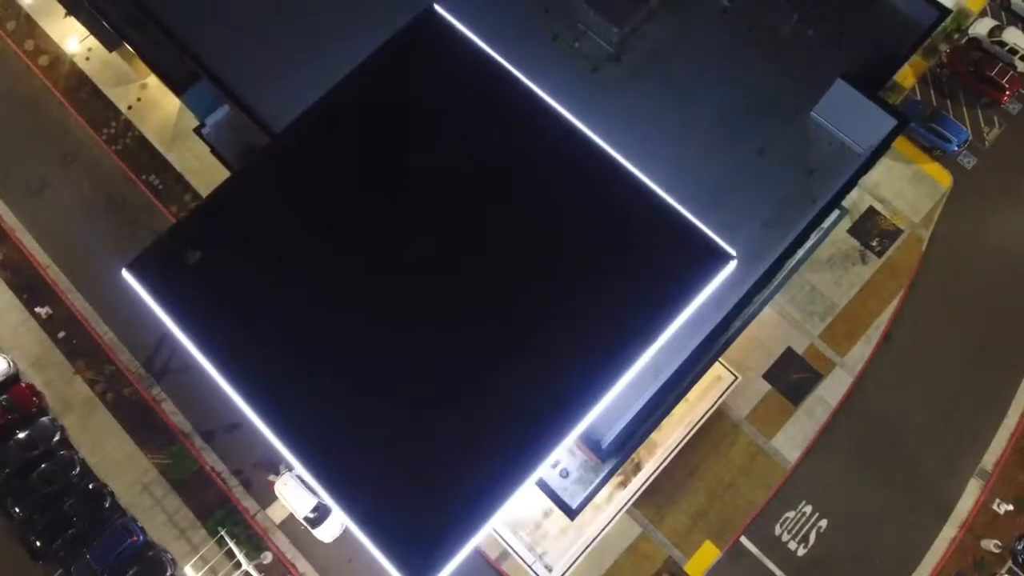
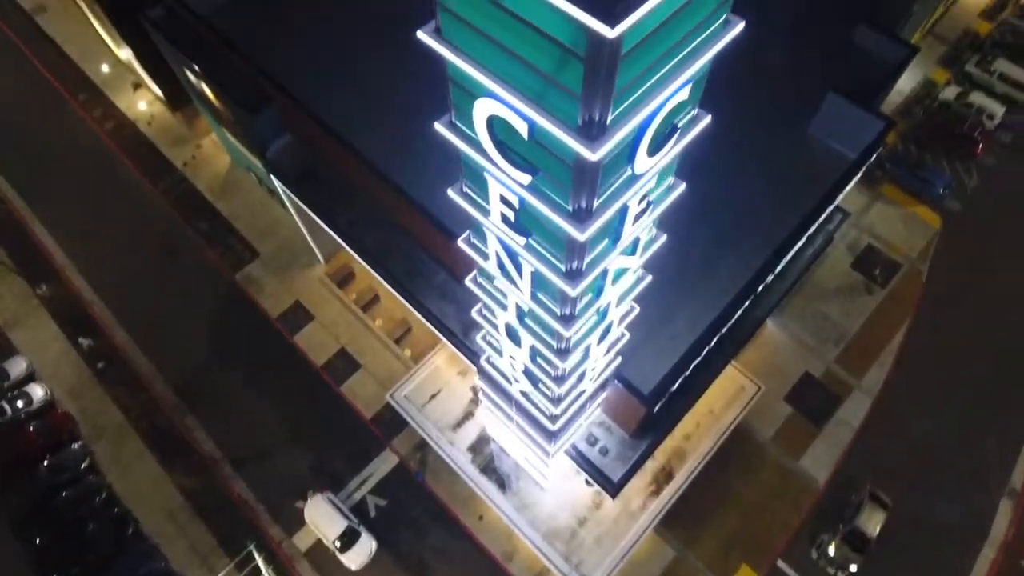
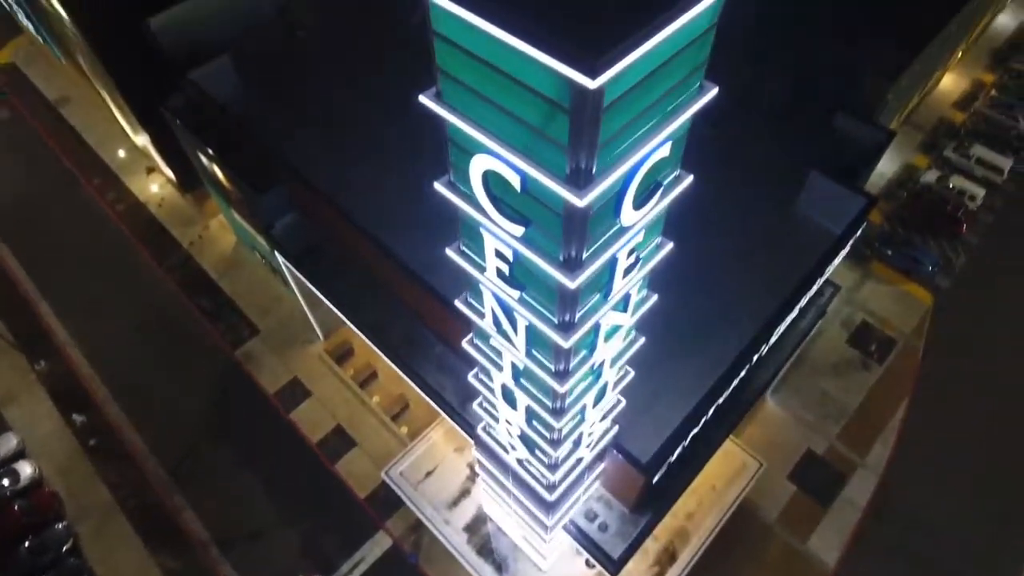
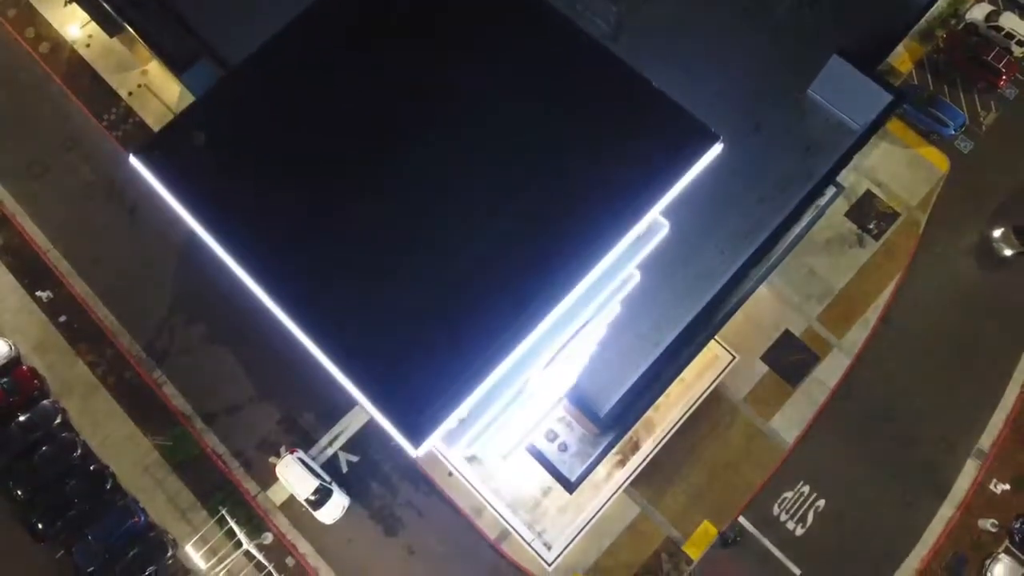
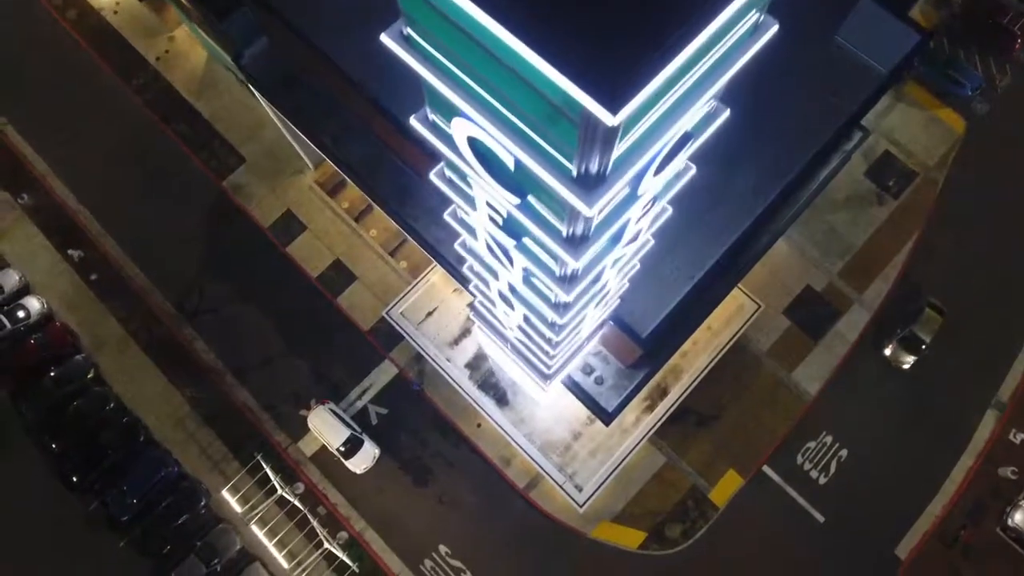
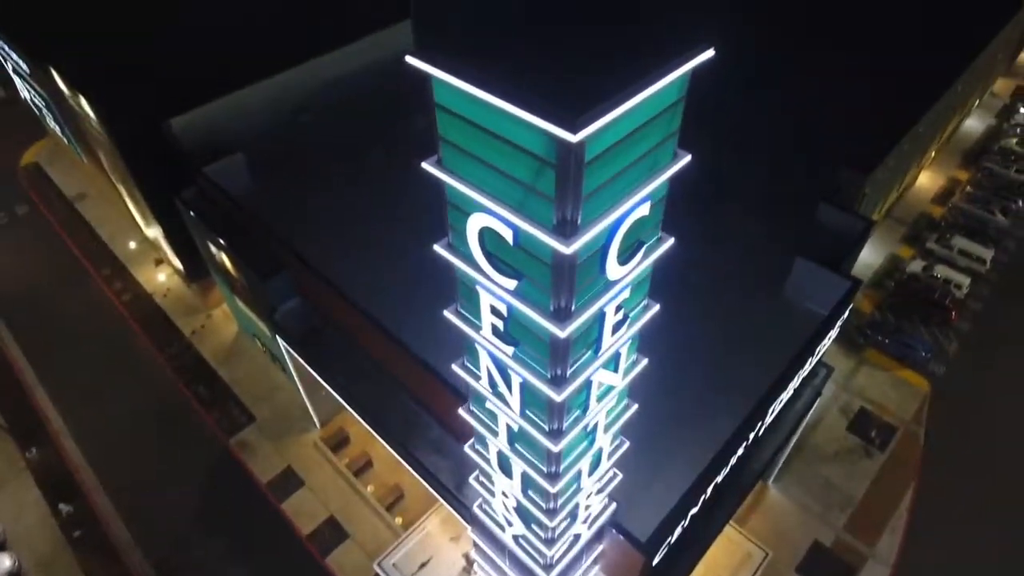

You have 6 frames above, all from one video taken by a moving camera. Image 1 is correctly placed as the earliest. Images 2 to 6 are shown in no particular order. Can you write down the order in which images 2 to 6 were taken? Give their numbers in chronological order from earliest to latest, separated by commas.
4, 5, 2, 3, 6
